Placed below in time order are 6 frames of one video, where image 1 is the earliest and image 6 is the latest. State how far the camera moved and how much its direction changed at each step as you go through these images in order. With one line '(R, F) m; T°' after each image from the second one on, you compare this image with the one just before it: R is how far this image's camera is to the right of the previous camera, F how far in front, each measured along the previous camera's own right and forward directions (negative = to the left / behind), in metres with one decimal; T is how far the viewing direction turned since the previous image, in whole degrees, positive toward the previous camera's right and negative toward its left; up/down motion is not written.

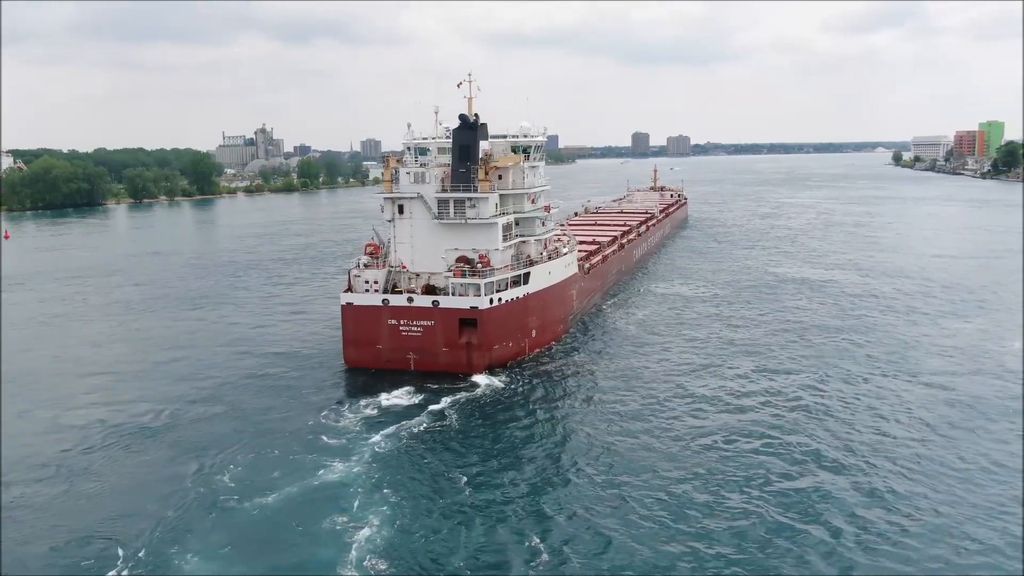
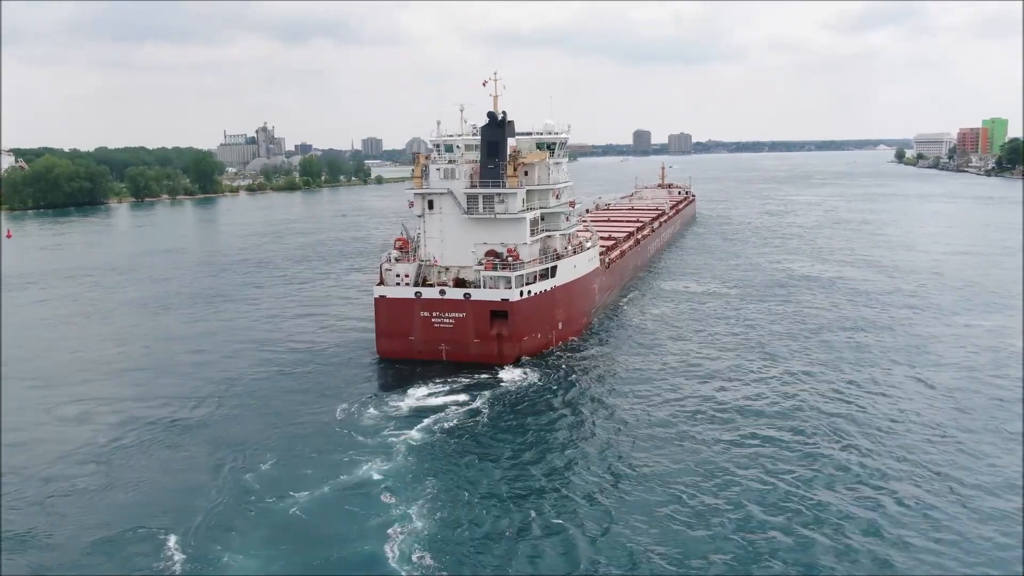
(-0.8, +0.1) m; 0°
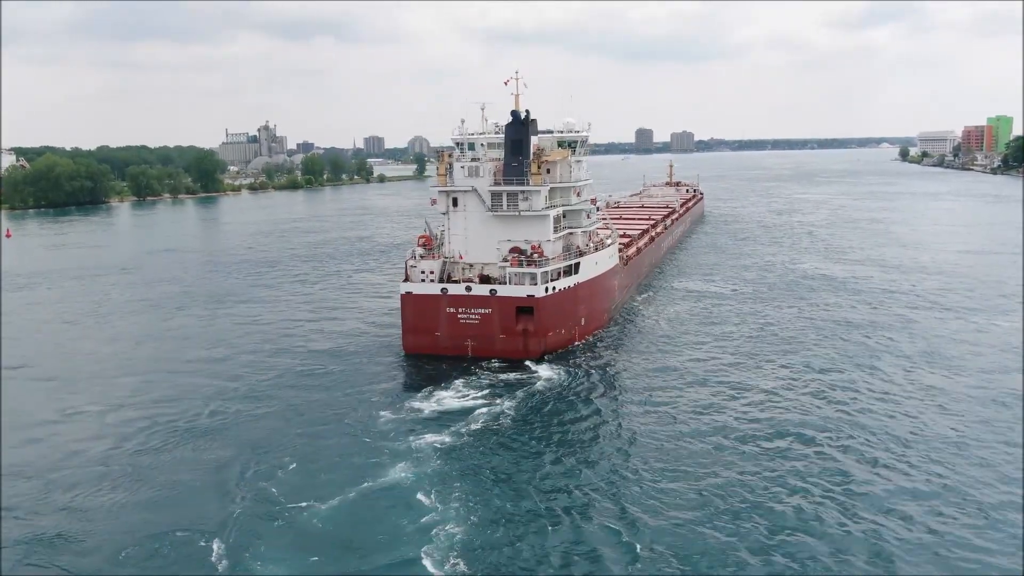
(-0.7, +0.3) m; 0°
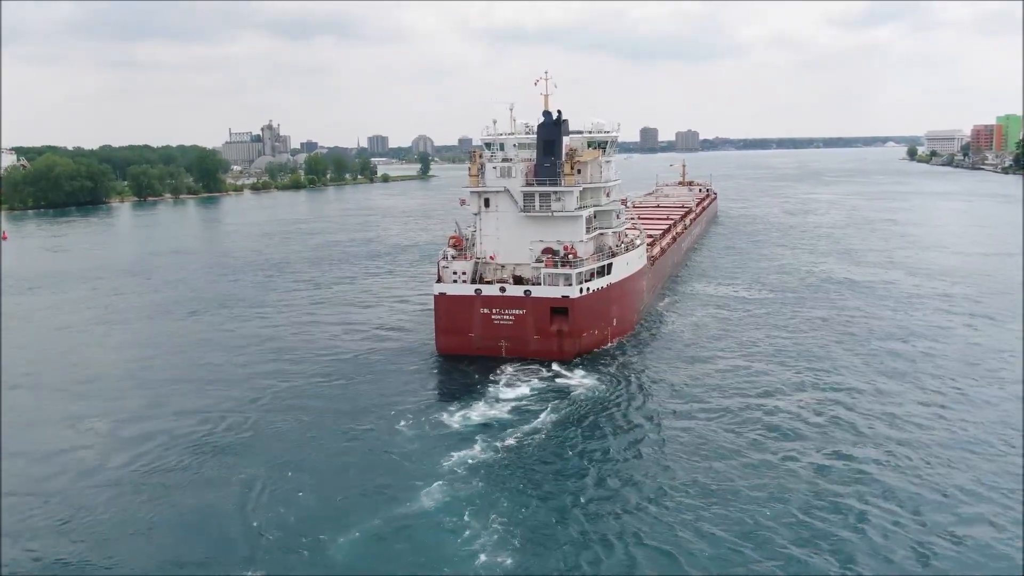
(-0.9, +0.8) m; 0°
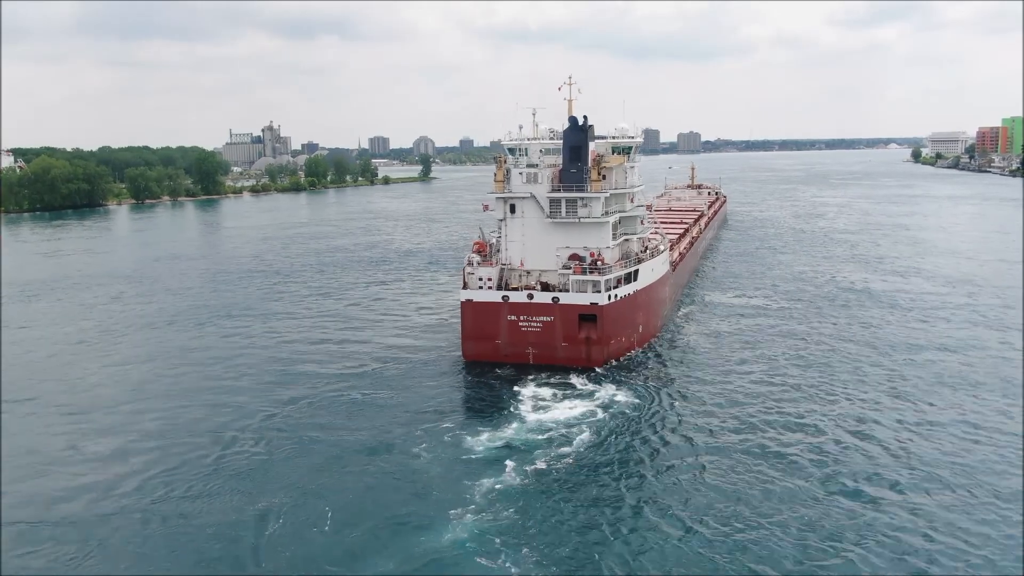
(-0.7, +0.7) m; 0°
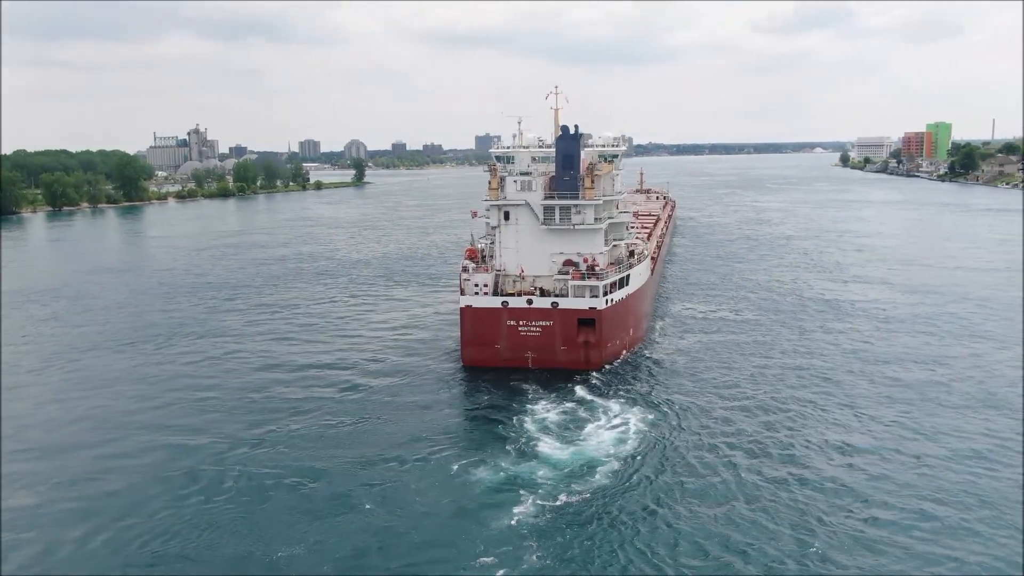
(-1.7, +1.2) m; +5°
